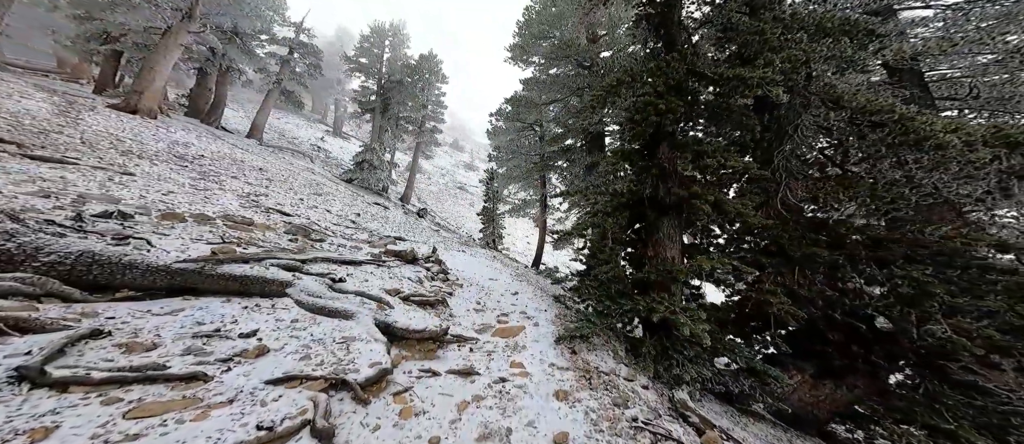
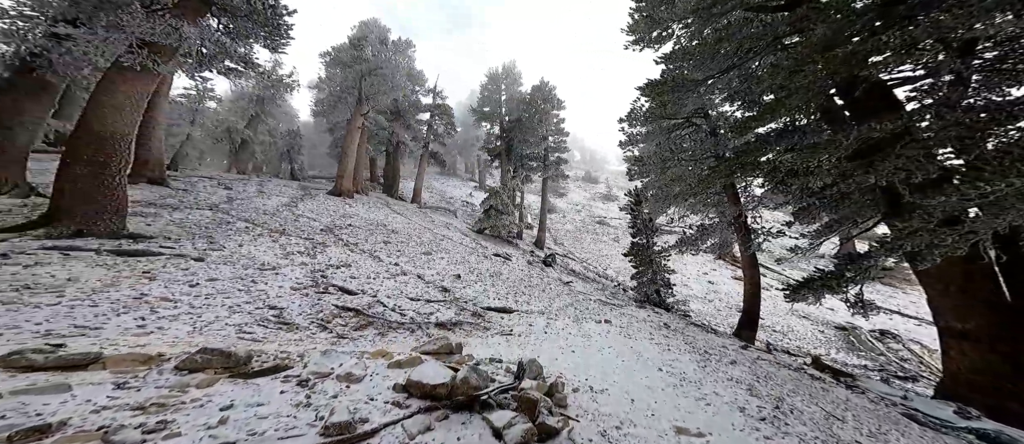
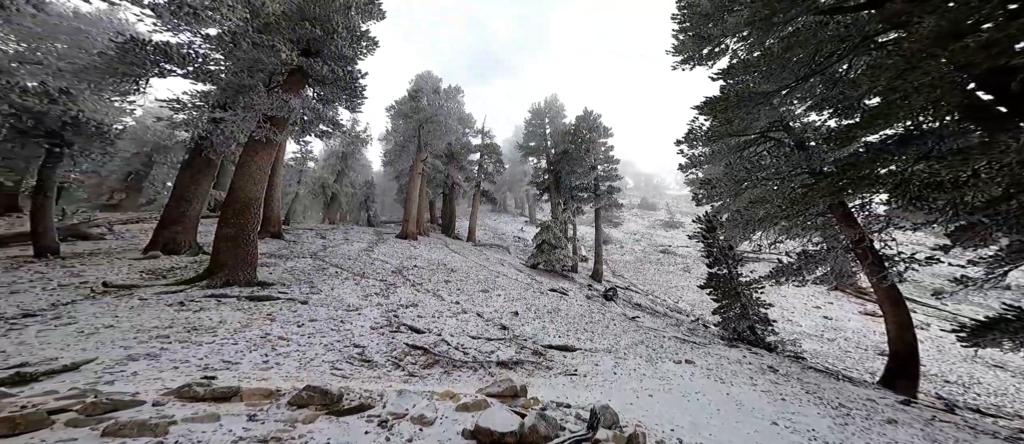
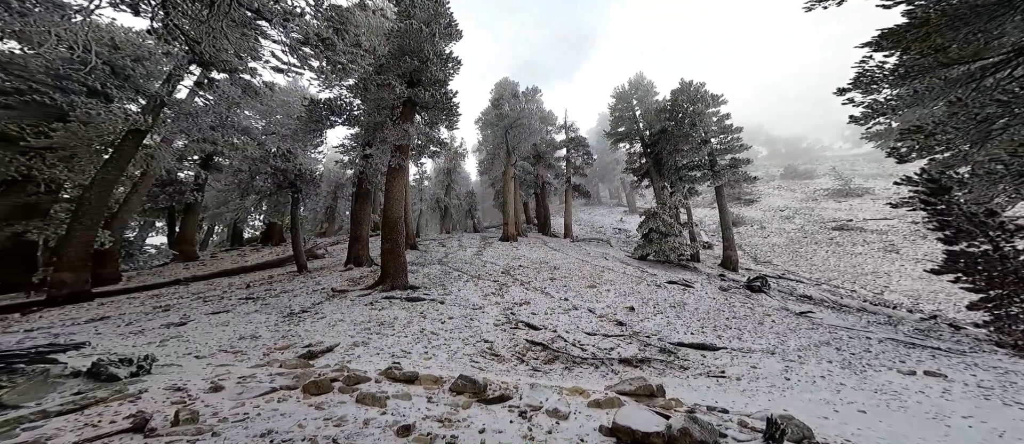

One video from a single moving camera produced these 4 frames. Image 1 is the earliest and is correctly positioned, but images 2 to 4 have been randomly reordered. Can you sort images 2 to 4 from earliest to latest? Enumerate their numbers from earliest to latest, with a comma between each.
2, 3, 4
